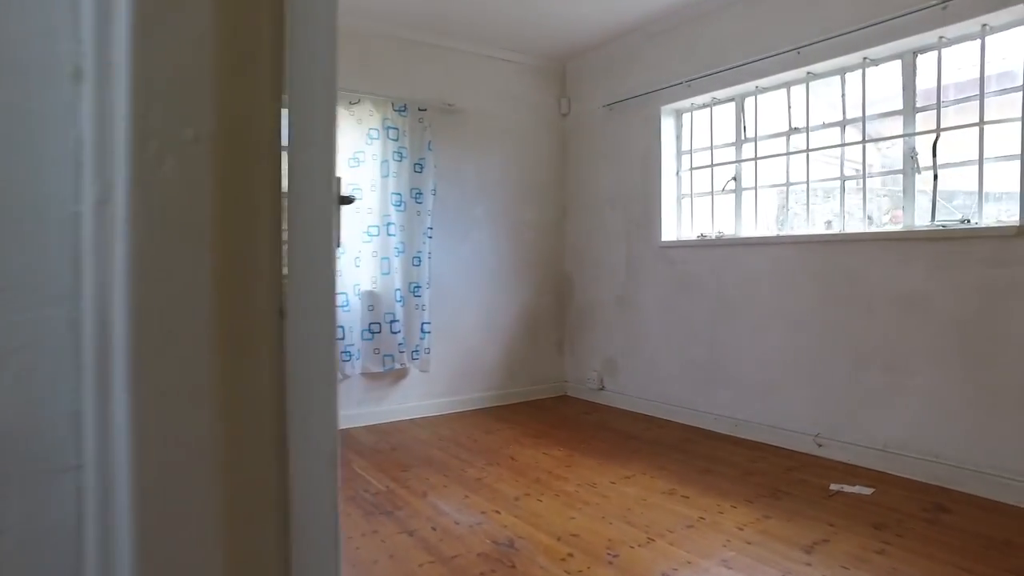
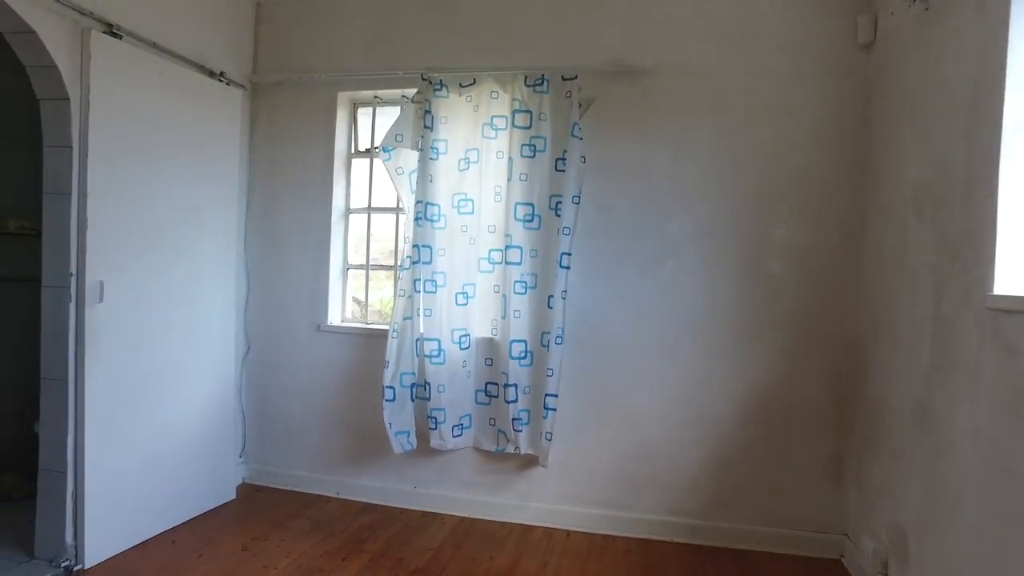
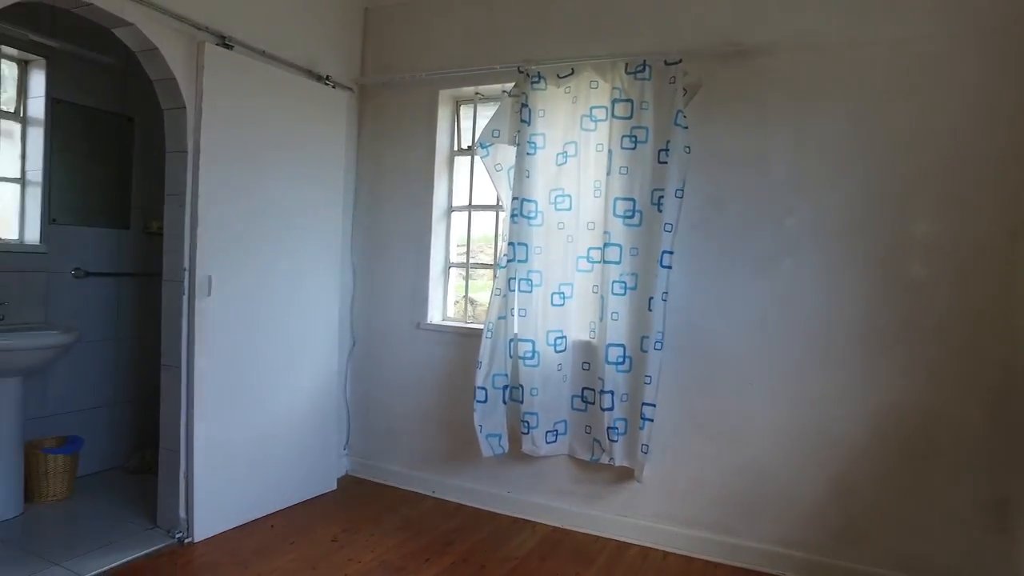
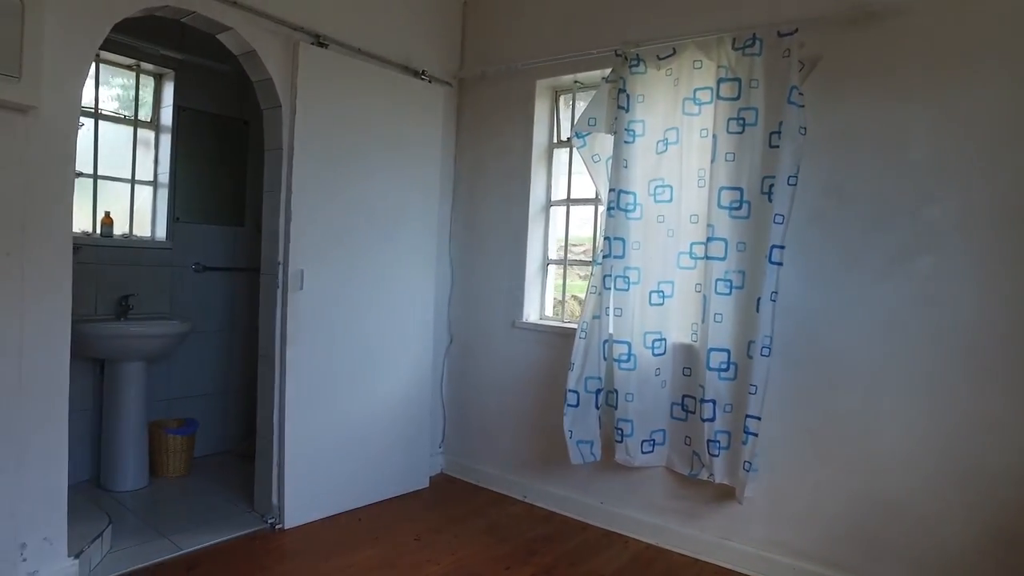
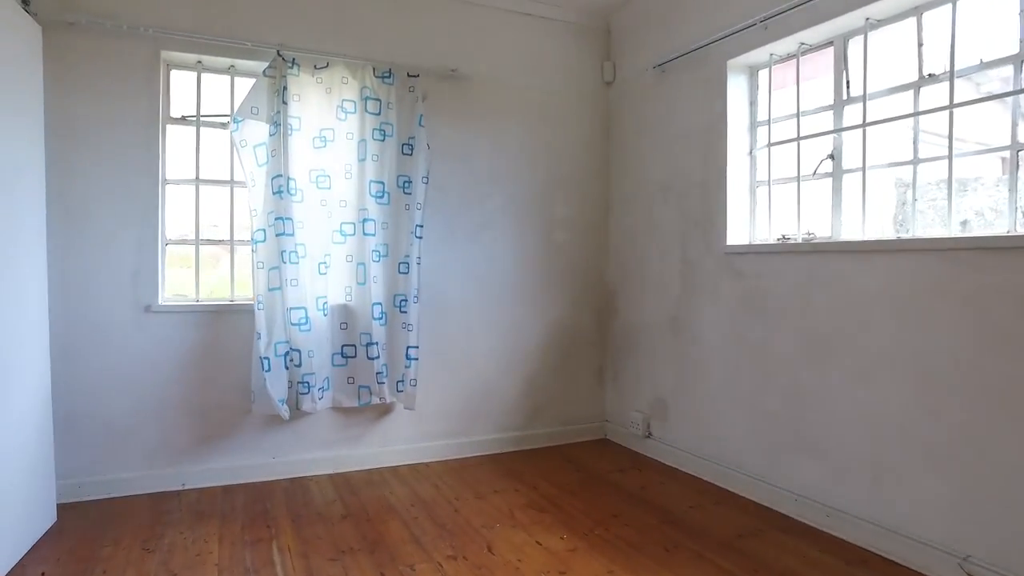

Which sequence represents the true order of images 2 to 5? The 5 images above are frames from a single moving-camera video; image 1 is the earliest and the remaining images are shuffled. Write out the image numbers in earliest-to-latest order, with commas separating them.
5, 2, 3, 4
